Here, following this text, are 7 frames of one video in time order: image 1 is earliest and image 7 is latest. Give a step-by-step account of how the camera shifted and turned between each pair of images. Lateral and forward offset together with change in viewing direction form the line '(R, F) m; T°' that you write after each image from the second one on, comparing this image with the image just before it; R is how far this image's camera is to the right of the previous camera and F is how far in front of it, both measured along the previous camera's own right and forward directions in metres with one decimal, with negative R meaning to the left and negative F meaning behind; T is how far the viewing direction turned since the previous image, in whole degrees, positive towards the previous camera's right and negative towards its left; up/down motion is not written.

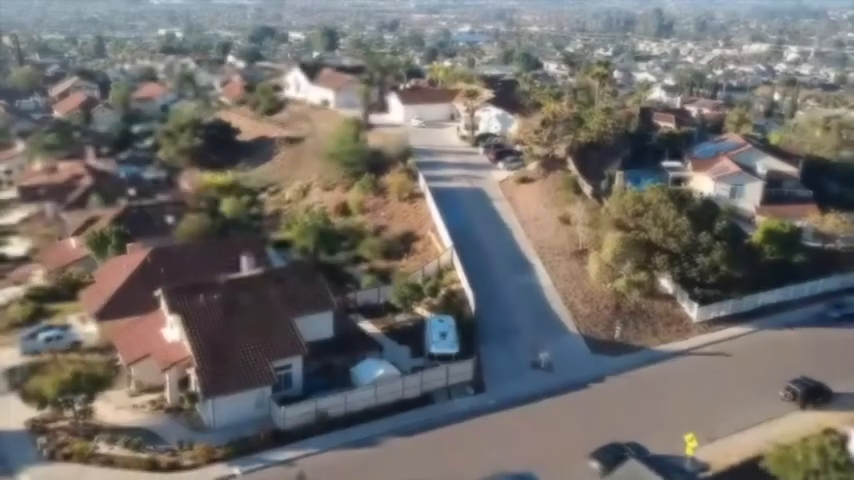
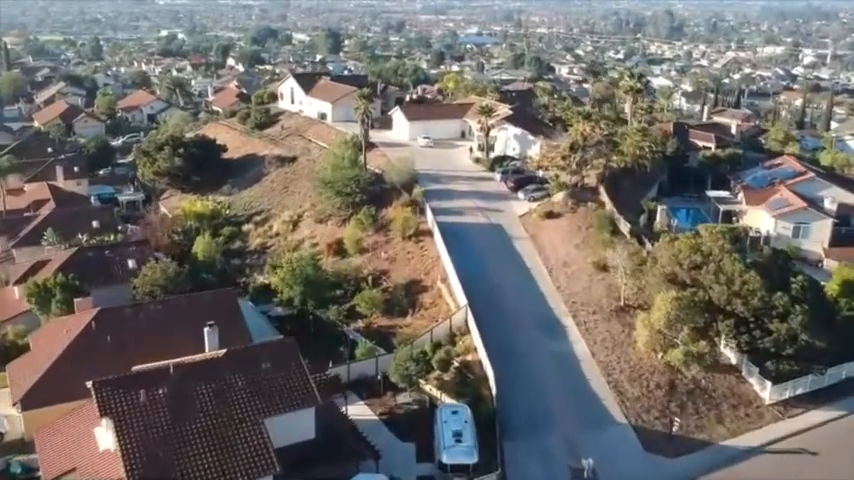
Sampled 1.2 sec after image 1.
(-0.1, +6.4) m; 0°
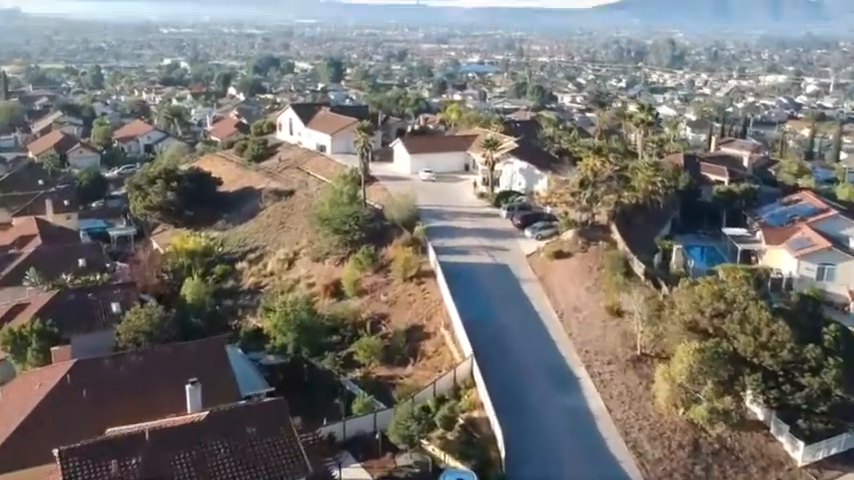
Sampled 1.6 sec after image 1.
(0.0, +2.0) m; 0°
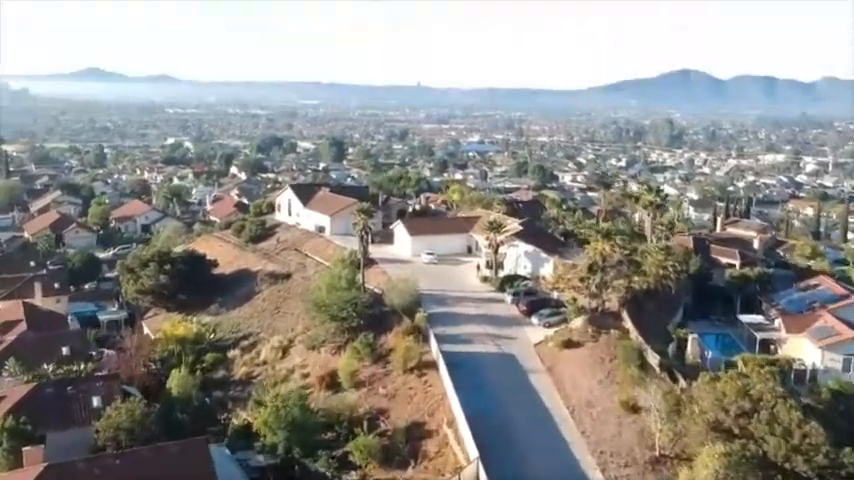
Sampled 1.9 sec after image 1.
(0.0, +1.7) m; 0°
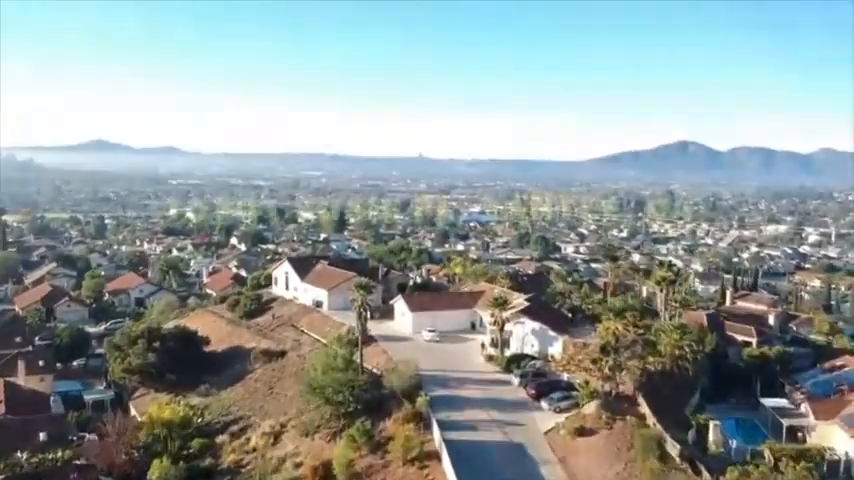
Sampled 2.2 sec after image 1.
(0.0, +1.9) m; 0°
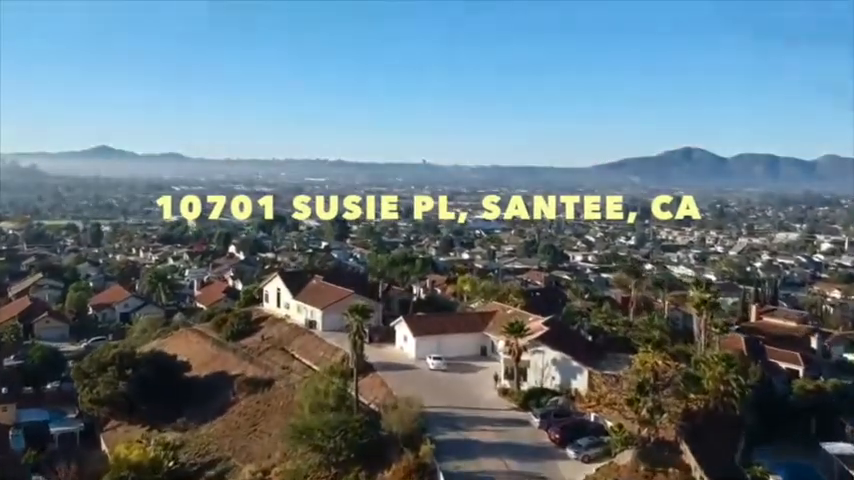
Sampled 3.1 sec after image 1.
(-0.1, +4.9) m; 0°
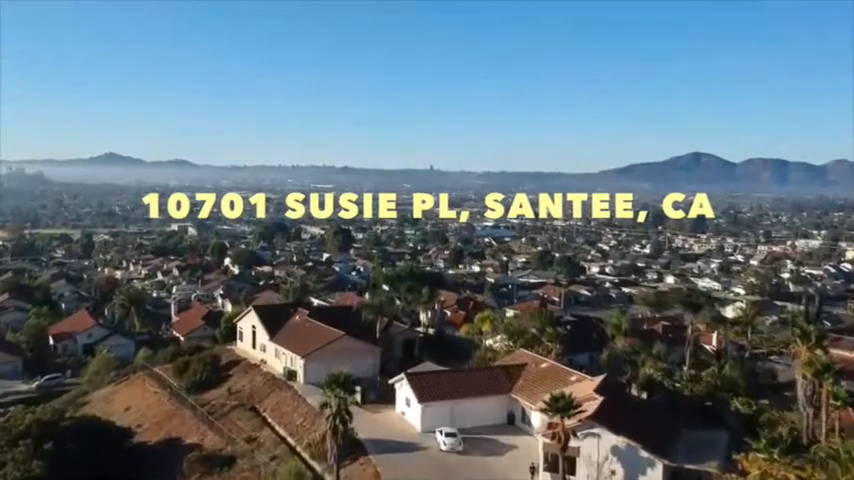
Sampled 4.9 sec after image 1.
(-0.1, +9.6) m; -1°
